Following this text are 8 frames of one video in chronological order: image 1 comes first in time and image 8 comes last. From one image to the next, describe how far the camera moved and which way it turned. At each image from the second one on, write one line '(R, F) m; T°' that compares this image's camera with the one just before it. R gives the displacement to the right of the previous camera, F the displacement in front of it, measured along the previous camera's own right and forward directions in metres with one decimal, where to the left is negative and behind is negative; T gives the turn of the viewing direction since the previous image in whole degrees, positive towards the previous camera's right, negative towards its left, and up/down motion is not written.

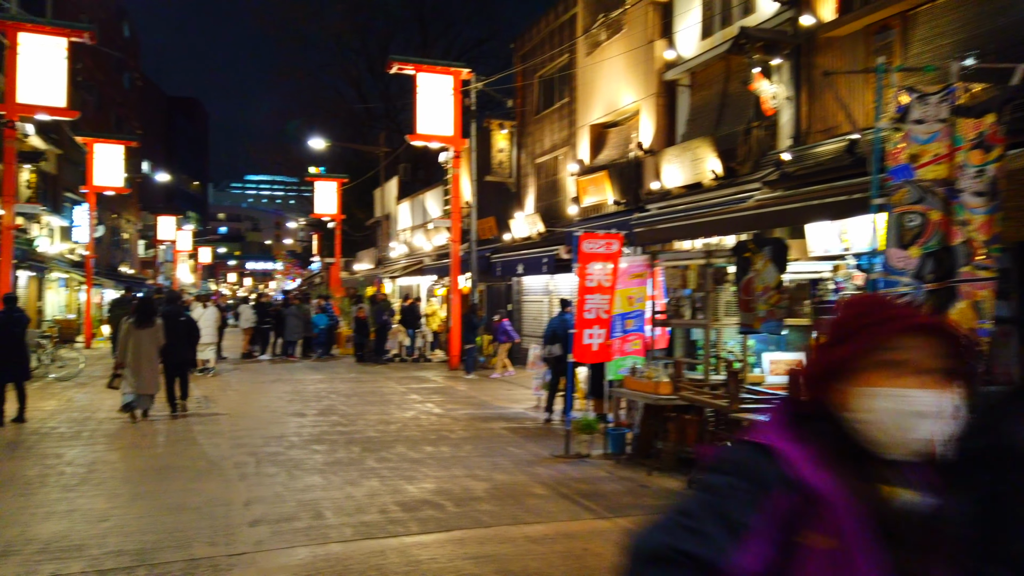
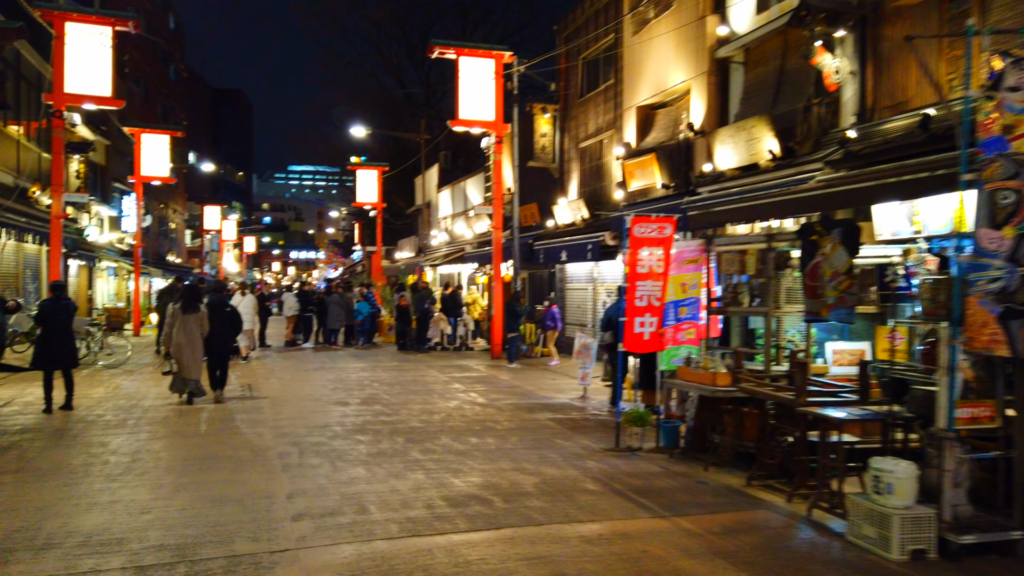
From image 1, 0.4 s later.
(-0.1, +0.3) m; -3°
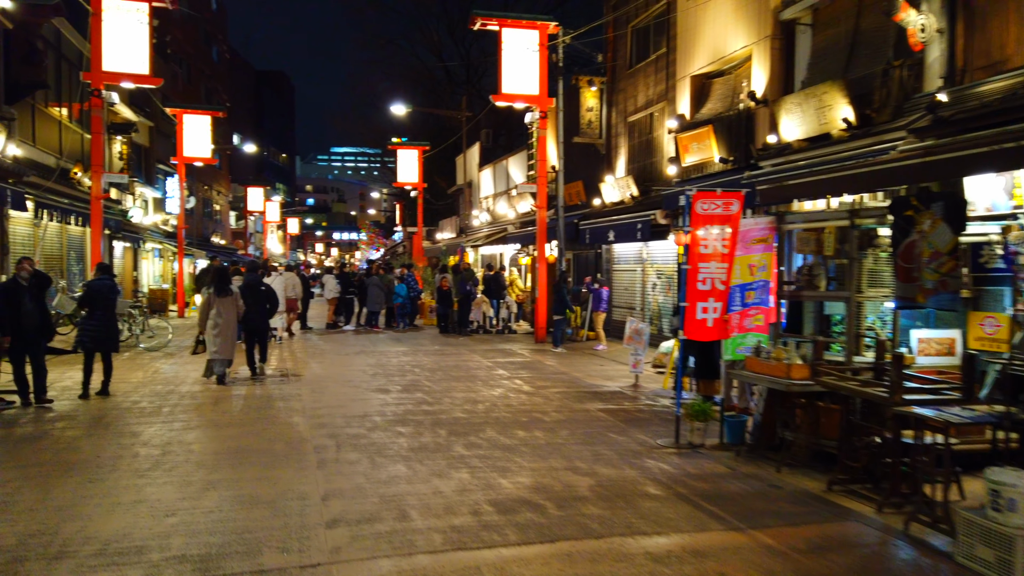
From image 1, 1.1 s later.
(-0.1, +0.7) m; -3°
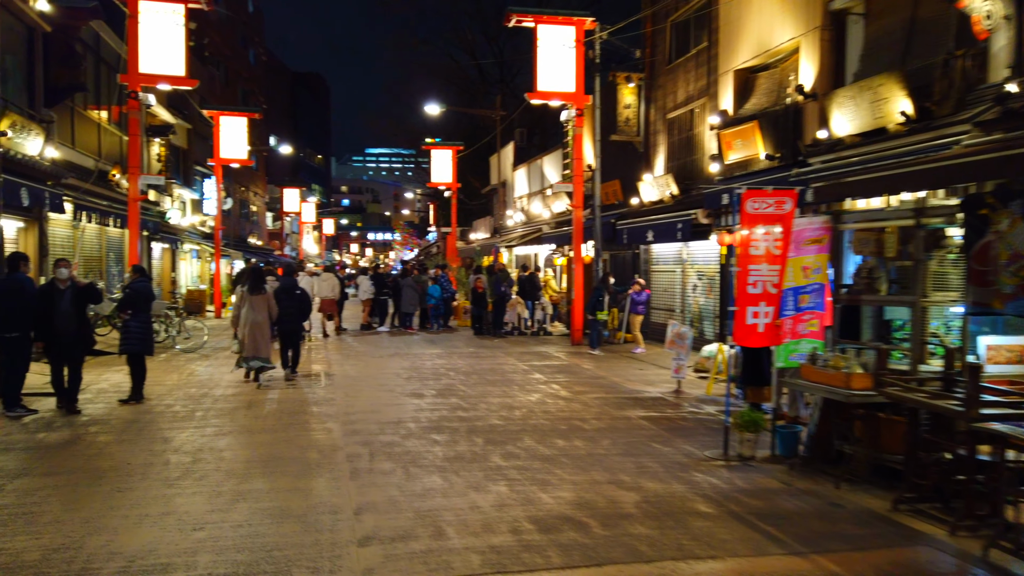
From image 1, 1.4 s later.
(-0.1, +0.3) m; -3°
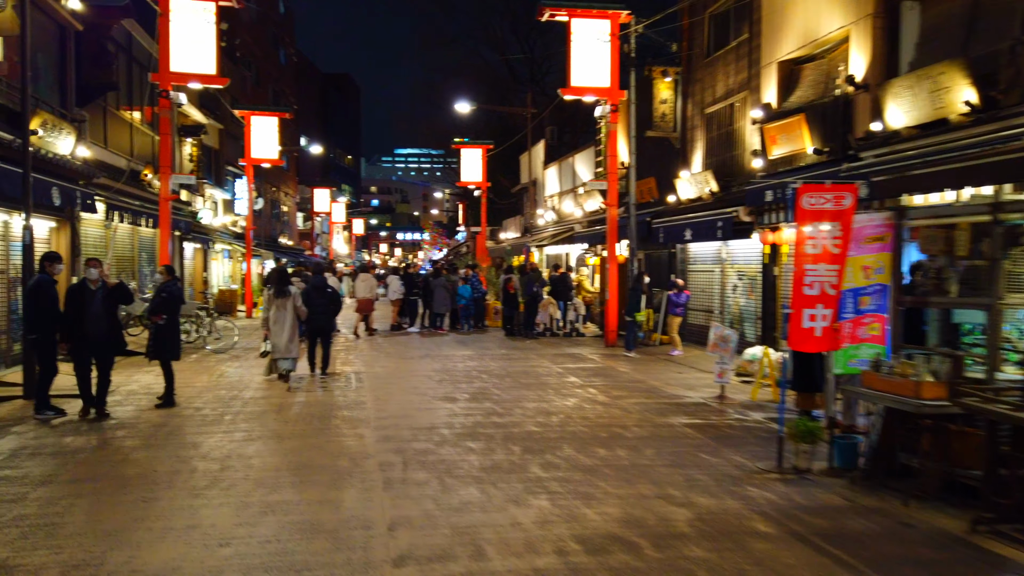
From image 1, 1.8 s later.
(-0.1, +0.4) m; -2°
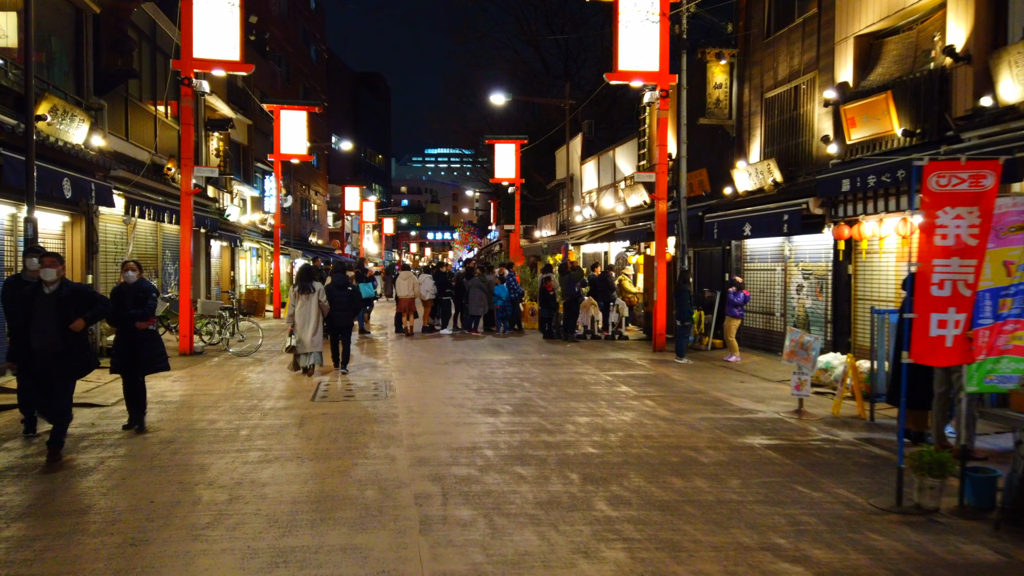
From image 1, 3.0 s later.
(-0.3, +1.2) m; -2°
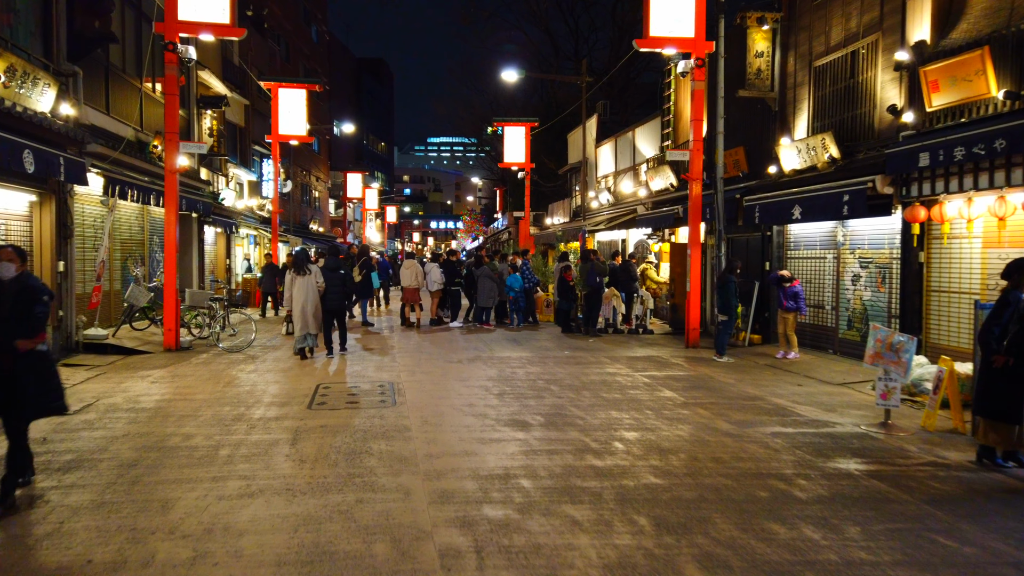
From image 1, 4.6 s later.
(-0.3, +1.5) m; 0°
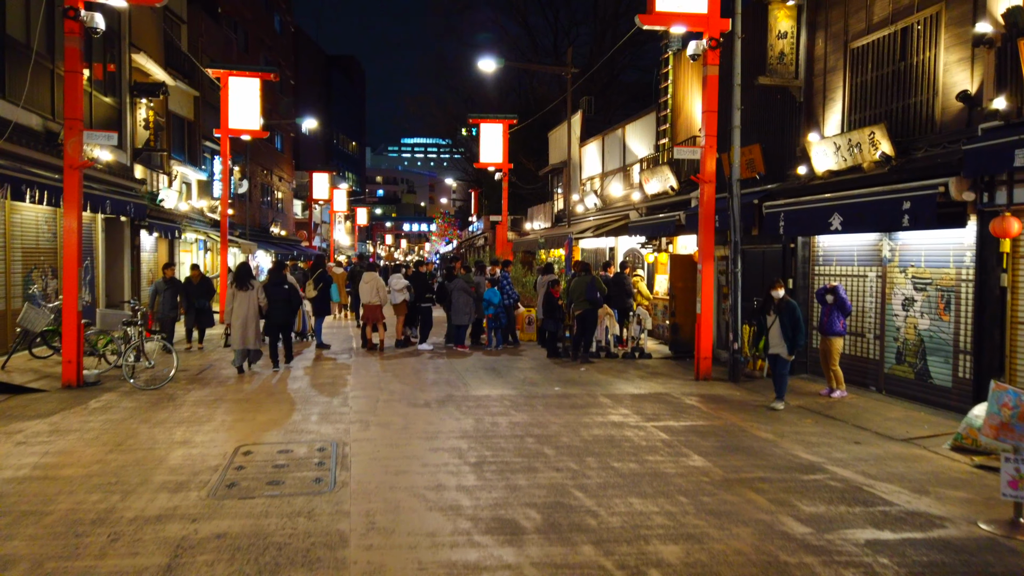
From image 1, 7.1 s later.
(-0.1, +2.4) m; +2°
